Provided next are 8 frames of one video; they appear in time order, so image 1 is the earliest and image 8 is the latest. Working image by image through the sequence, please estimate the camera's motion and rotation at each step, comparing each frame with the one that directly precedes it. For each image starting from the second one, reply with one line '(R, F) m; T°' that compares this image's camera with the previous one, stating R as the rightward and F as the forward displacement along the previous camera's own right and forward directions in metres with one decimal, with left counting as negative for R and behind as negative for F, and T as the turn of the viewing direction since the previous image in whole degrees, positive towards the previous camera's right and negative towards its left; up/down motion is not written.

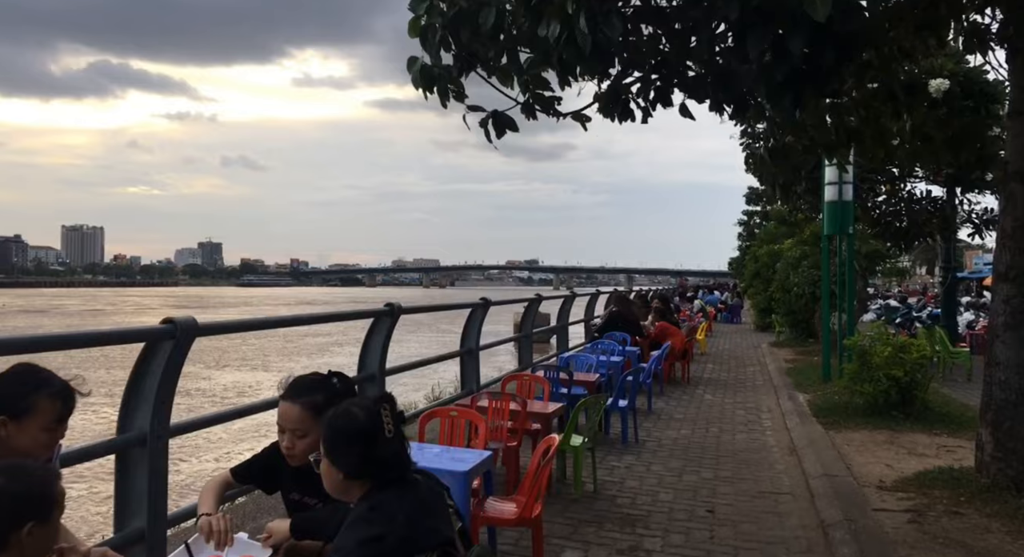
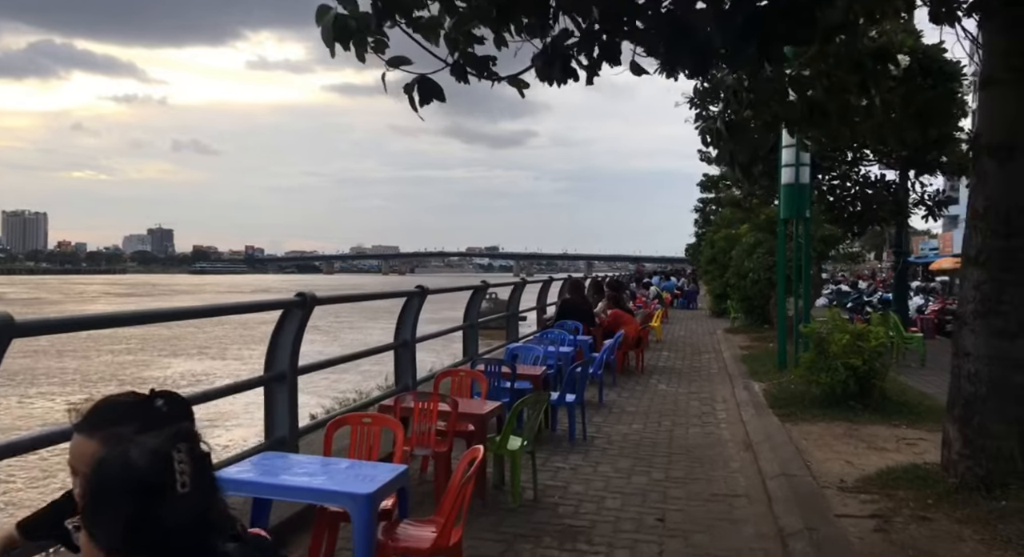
(+0.2, +0.5) m; +3°
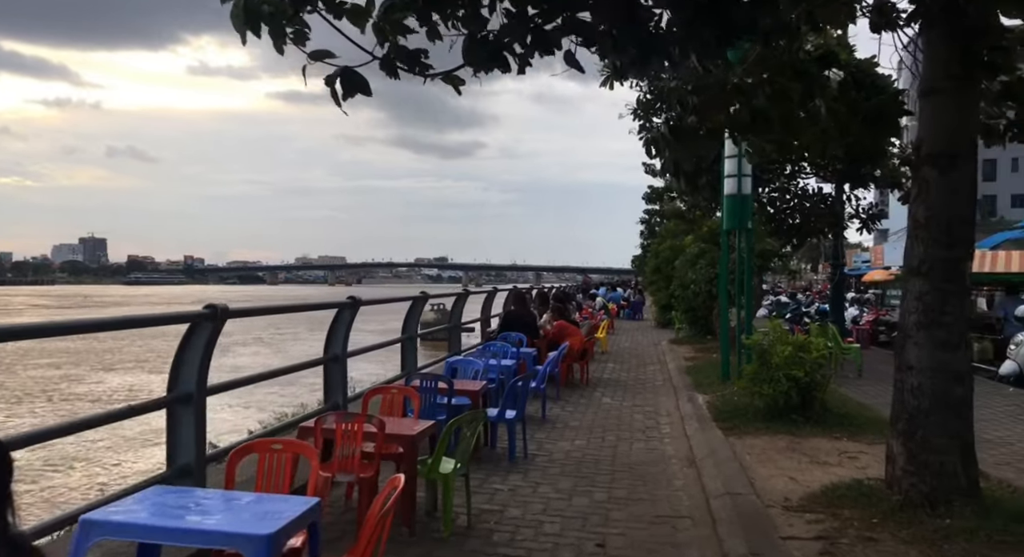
(+0.1, +0.3) m; +4°
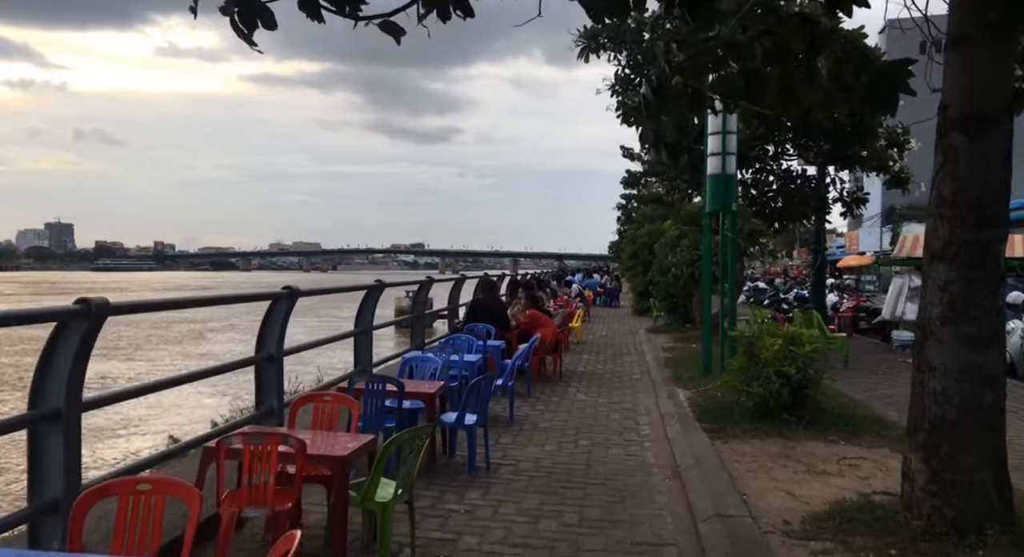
(+0.1, +0.8) m; +2°
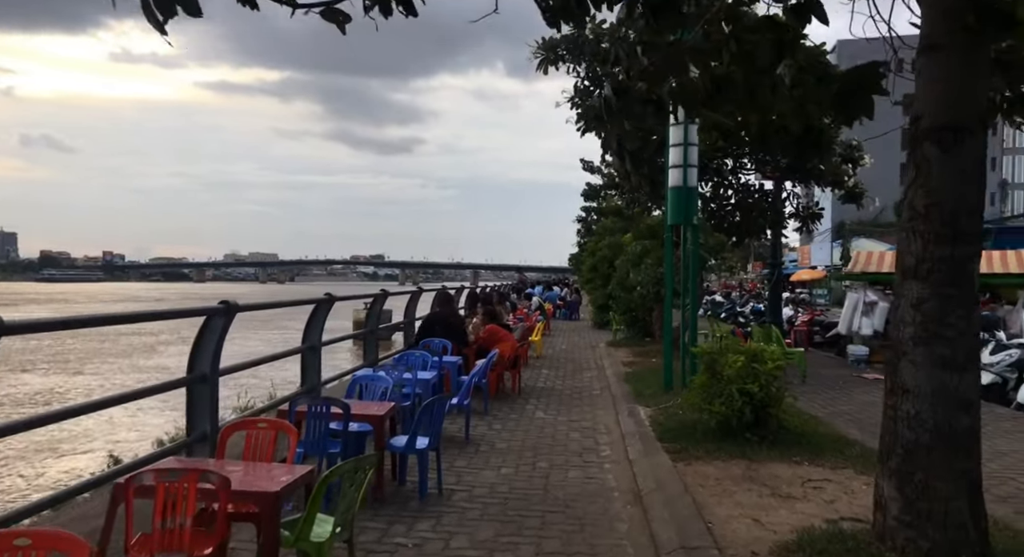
(0.0, +0.3) m; +3°
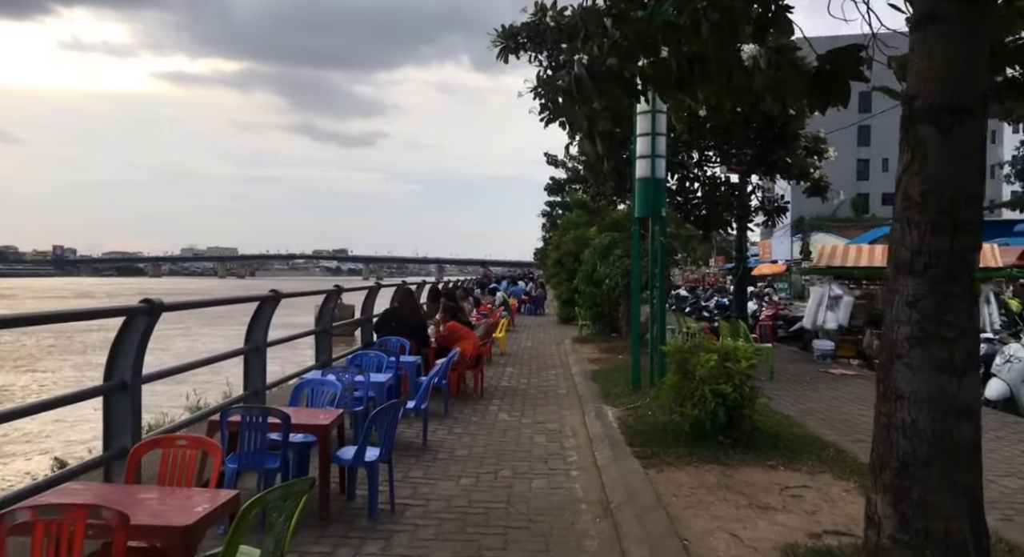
(0.0, +0.5) m; +3°
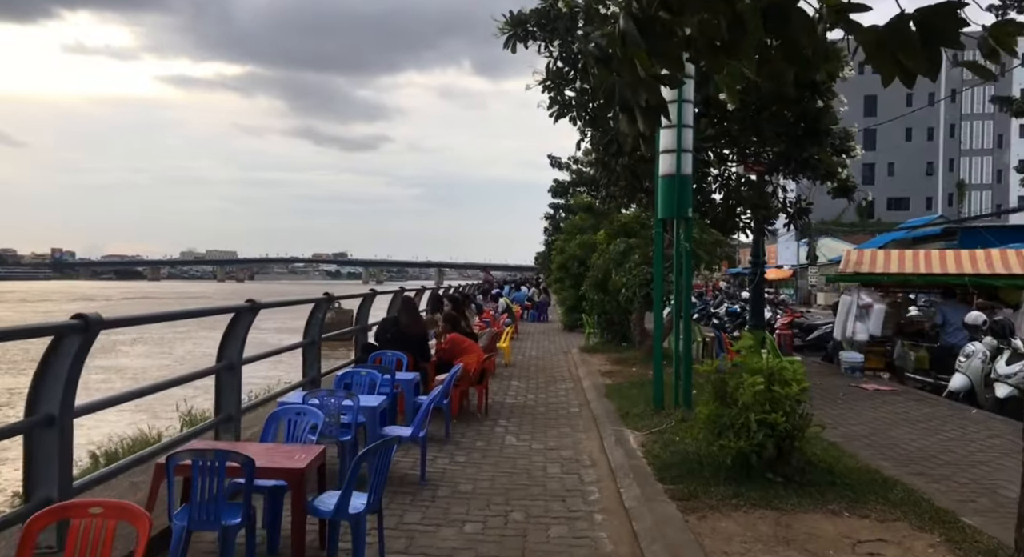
(-0.1, +1.0) m; 0°
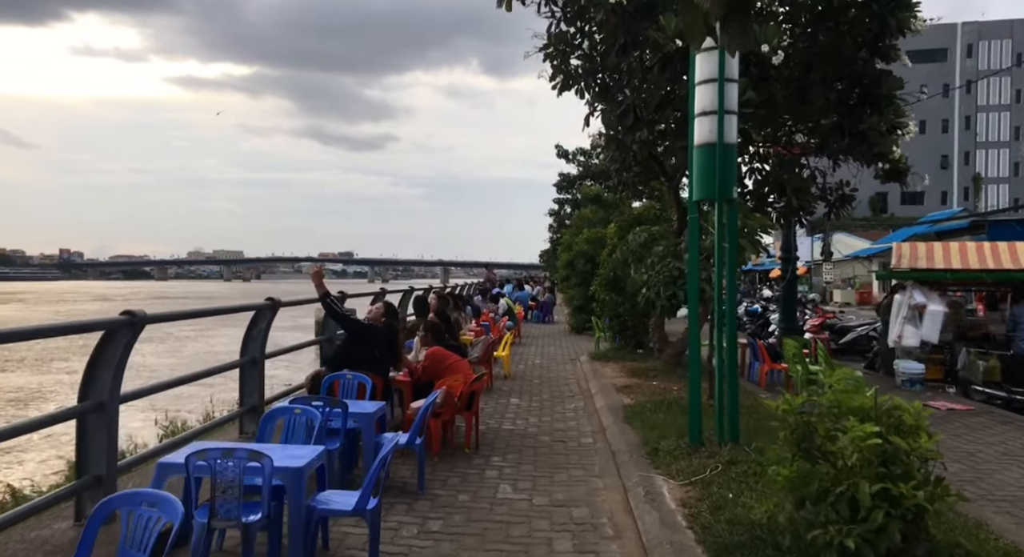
(+0.1, +1.9) m; 0°
